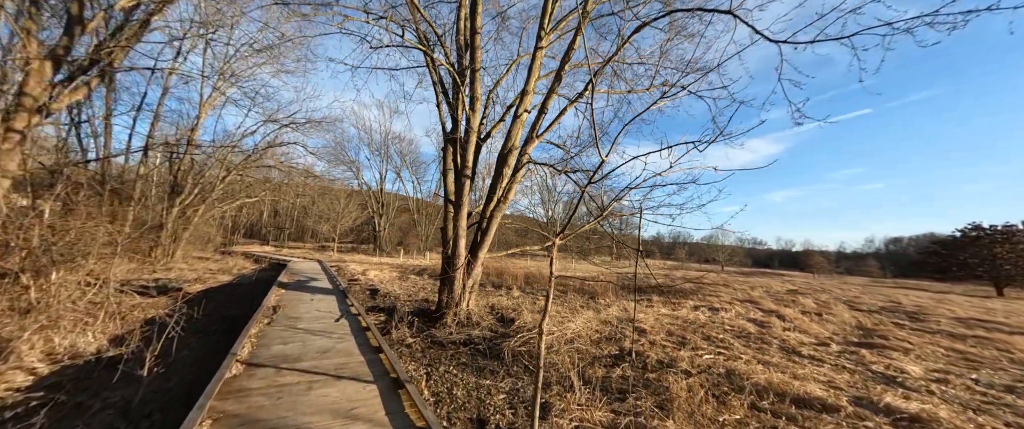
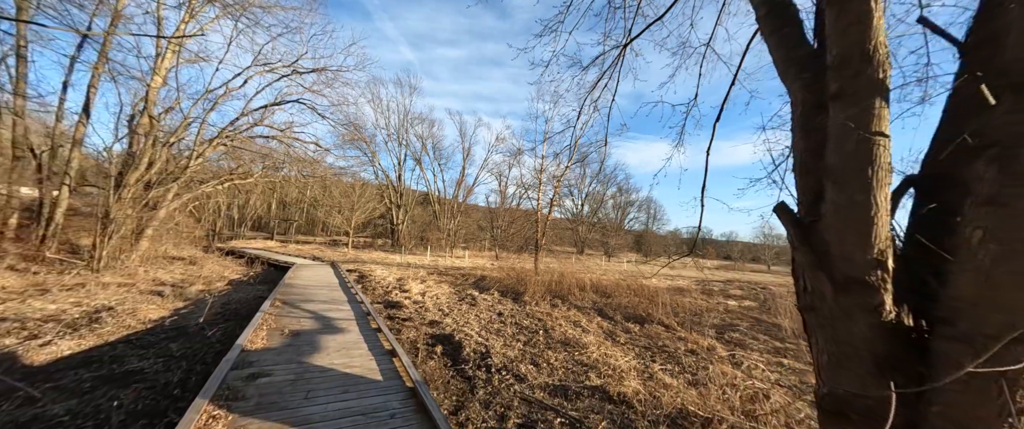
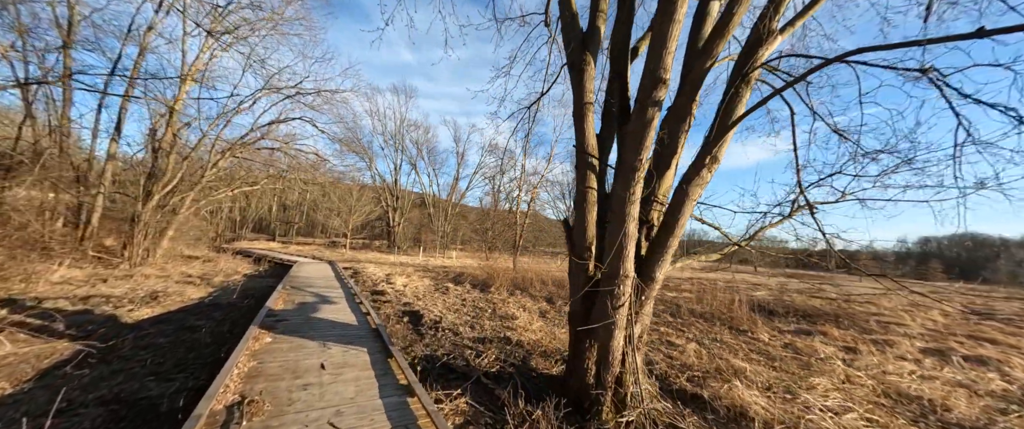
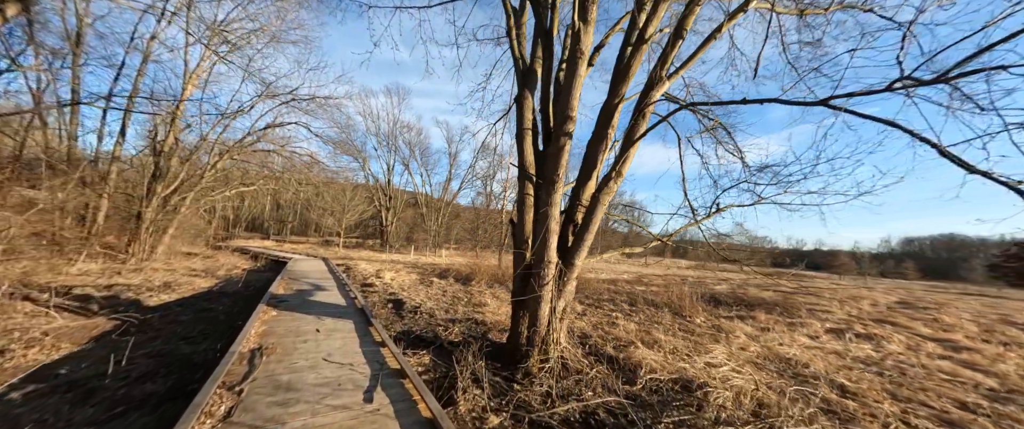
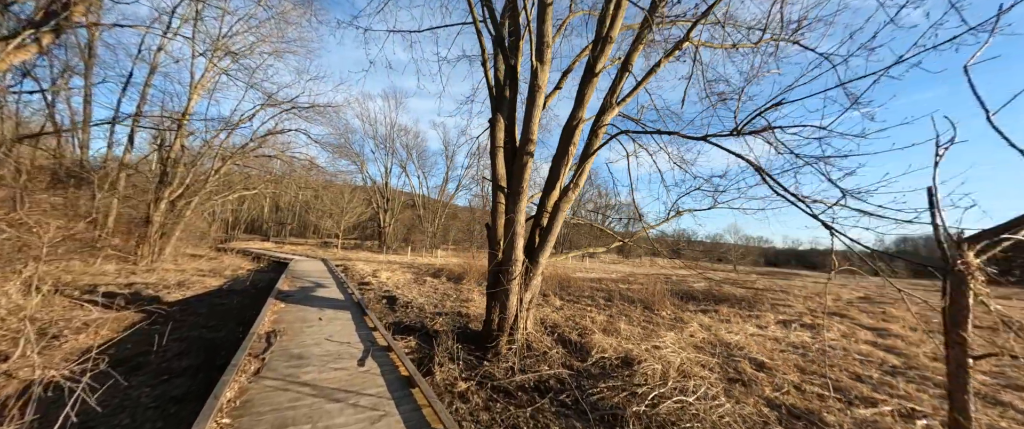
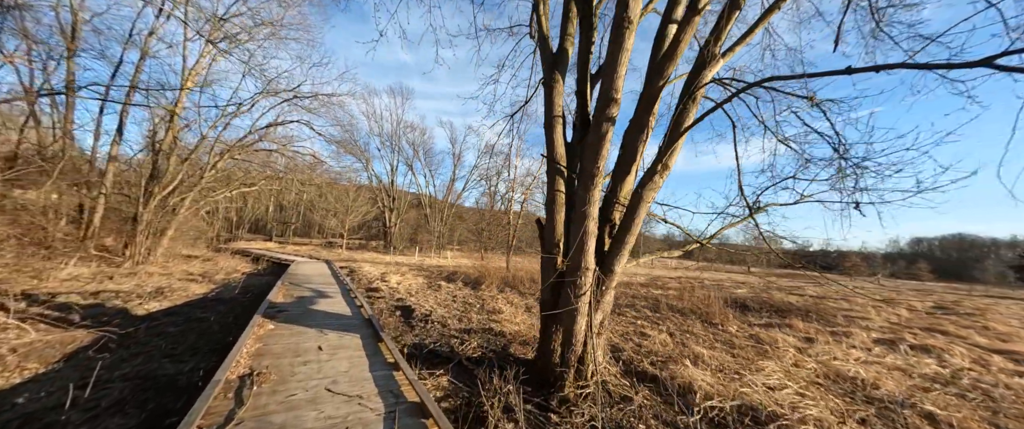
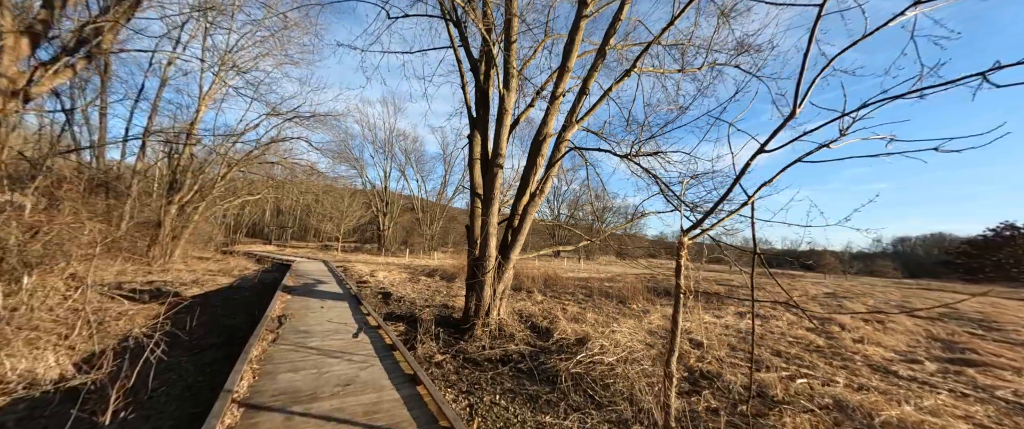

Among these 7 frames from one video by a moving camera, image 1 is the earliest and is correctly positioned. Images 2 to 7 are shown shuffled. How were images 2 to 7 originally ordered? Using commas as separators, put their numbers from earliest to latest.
7, 5, 4, 6, 3, 2
